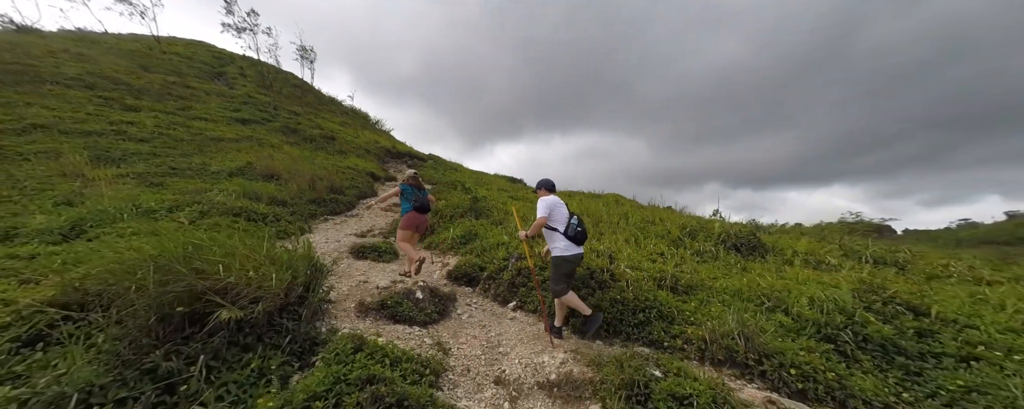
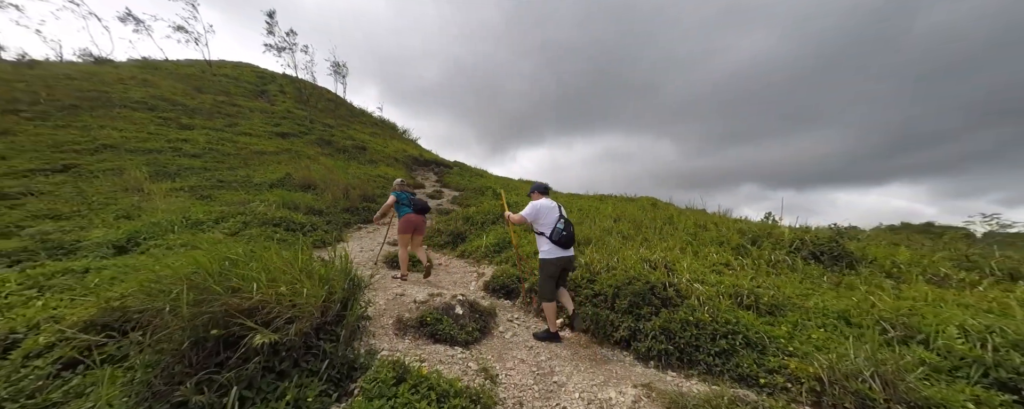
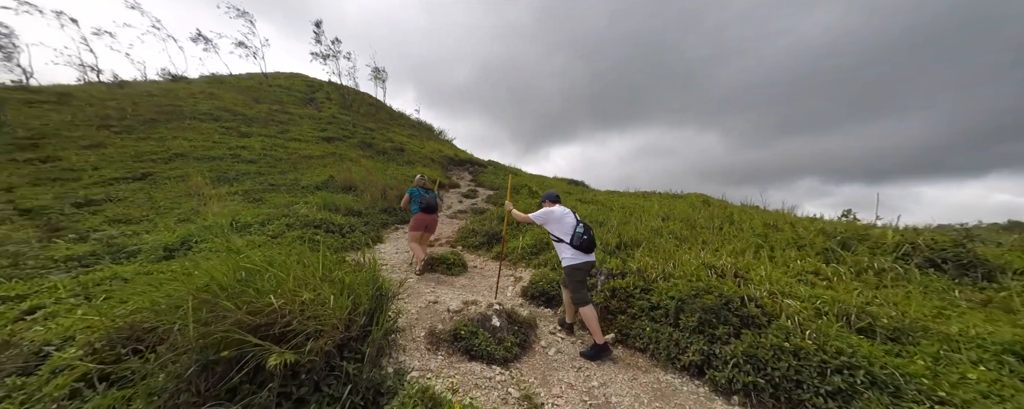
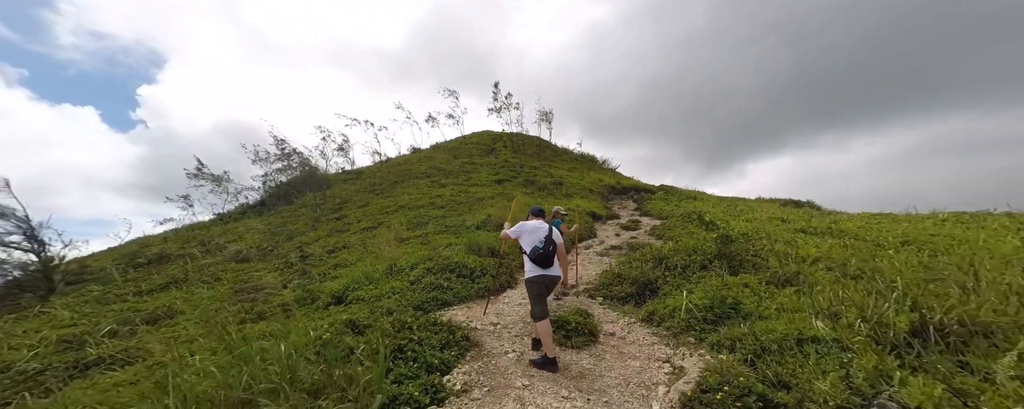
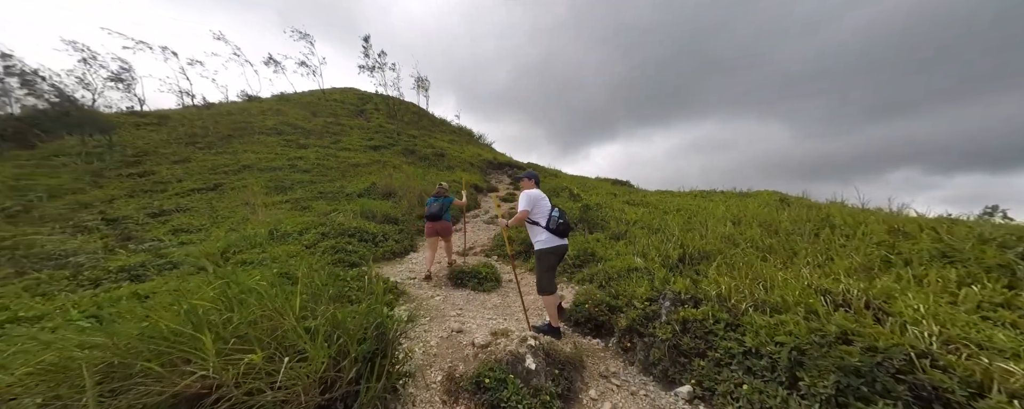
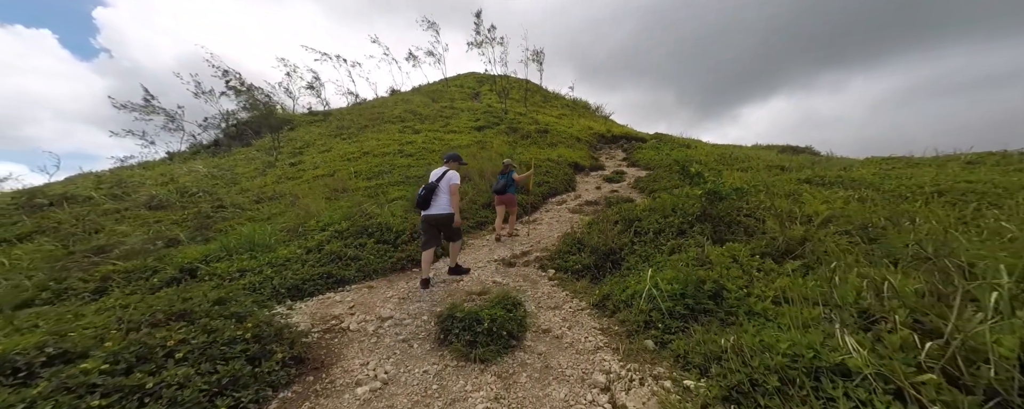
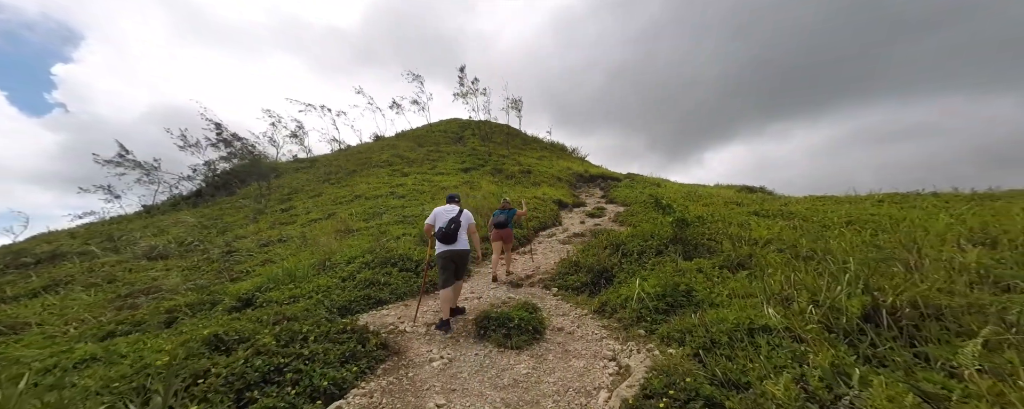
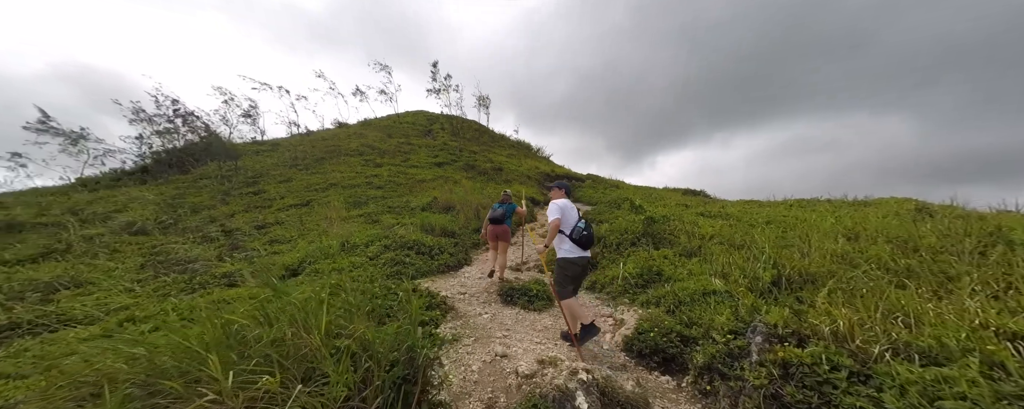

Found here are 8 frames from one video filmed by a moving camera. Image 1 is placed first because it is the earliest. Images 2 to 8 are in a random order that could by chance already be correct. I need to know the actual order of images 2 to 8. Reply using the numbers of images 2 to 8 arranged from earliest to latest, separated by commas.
2, 3, 5, 8, 4, 7, 6
